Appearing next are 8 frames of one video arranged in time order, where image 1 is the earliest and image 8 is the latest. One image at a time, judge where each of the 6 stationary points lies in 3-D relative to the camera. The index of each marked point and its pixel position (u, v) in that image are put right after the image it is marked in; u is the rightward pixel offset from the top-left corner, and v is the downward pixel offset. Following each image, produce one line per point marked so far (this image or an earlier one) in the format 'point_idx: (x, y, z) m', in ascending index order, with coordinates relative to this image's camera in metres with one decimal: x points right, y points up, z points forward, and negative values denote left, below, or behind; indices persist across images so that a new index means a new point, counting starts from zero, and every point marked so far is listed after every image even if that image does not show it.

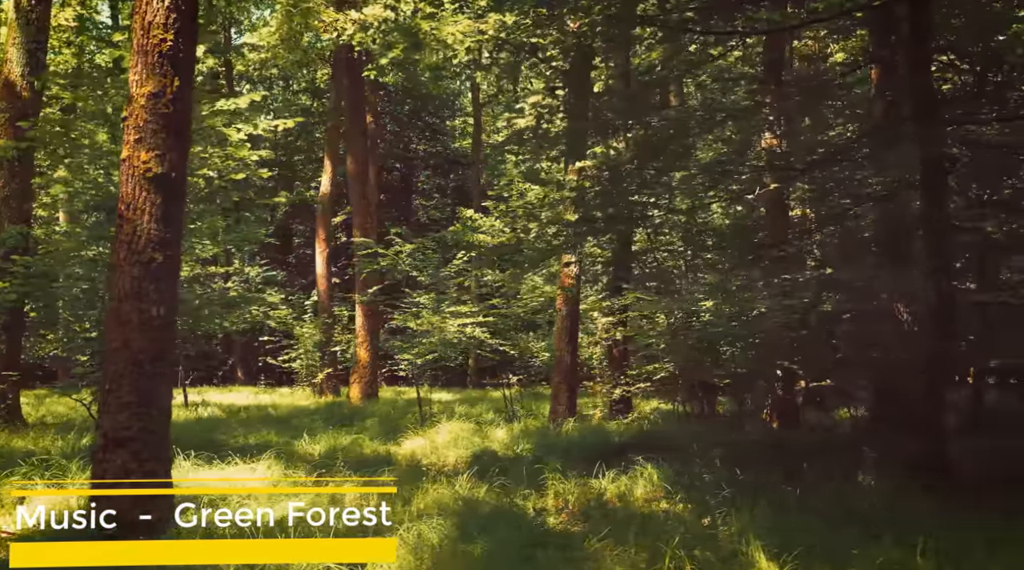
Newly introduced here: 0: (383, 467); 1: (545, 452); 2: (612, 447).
0: (-1.5, -2.0, +14.0) m
1: (+0.6, -2.0, +15.3) m
2: (+1.2, -2.0, +15.1) m
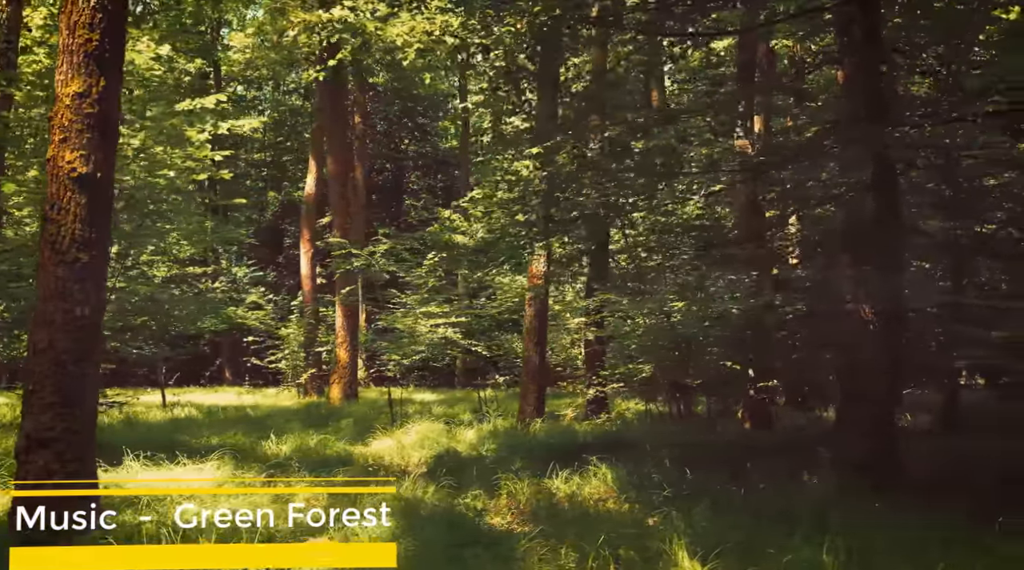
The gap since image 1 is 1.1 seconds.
0: (-1.9, -2.1, +14.0) m
1: (+0.1, -2.0, +15.4) m
2: (+0.7, -2.0, +15.2) m
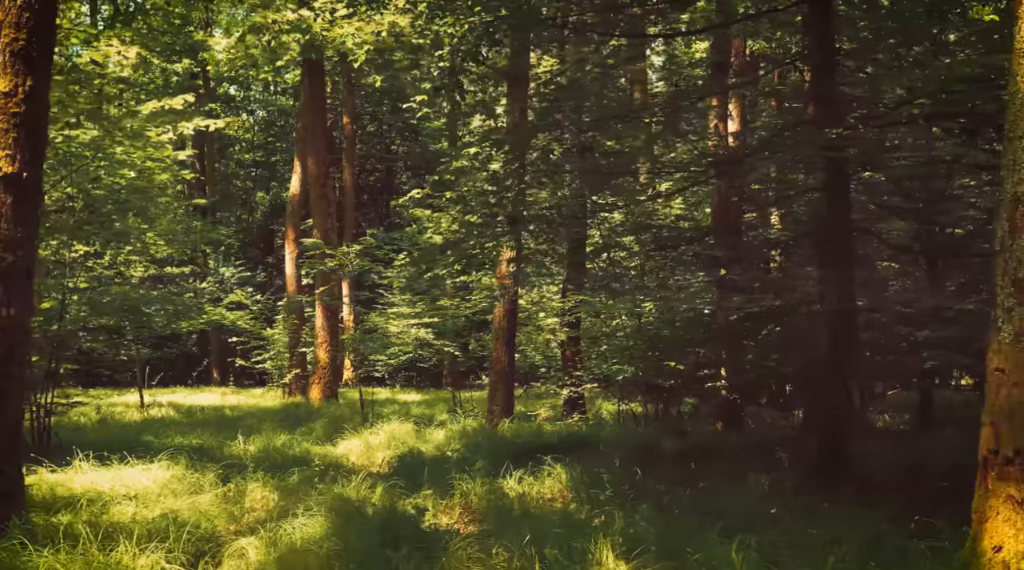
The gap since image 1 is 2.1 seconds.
0: (-2.3, -2.1, +14.0) m
1: (-0.4, -2.0, +15.4) m
2: (+0.2, -2.0, +15.2) m
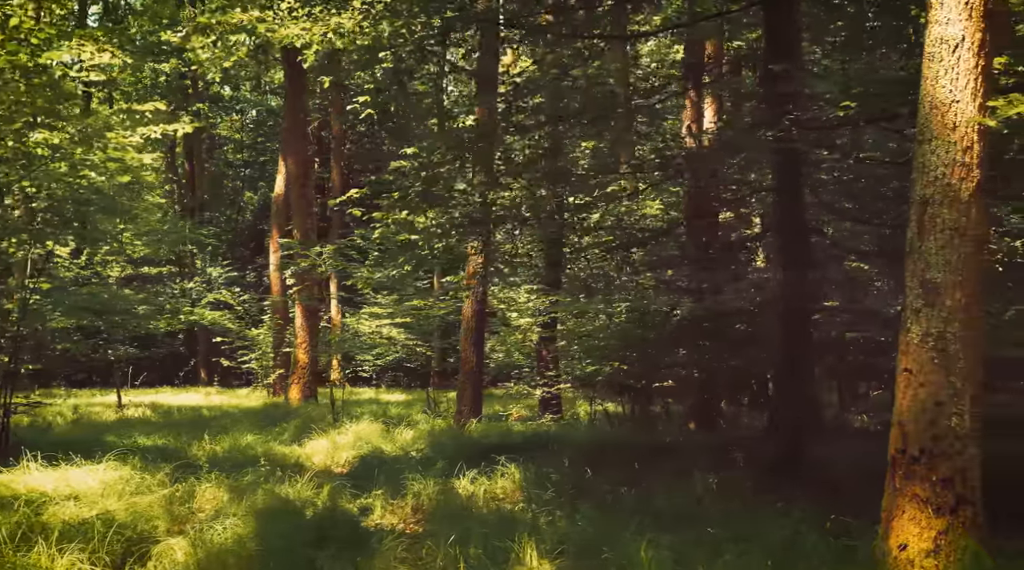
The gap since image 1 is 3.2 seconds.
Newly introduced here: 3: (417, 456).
0: (-2.8, -2.1, +14.0) m
1: (-0.8, -2.0, +15.4) m
2: (-0.2, -2.0, +15.2) m
3: (-1.1, -2.1, +15.0) m
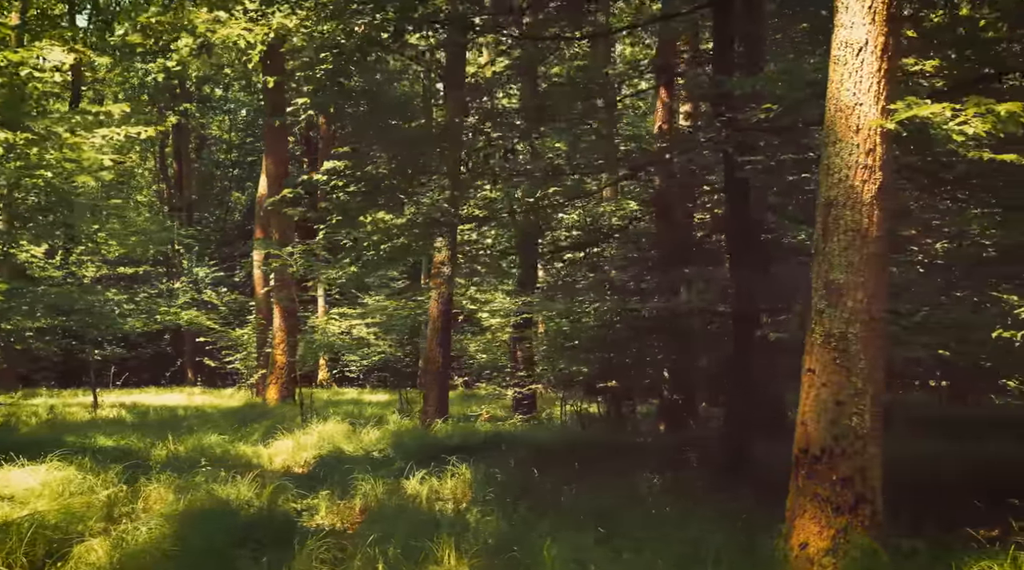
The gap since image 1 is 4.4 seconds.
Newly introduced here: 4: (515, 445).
0: (-3.3, -2.1, +14.0) m
1: (-1.3, -2.0, +15.4) m
2: (-0.7, -2.0, +15.2) m
3: (-1.6, -2.1, +15.0) m
4: (+0.1, -2.0, +15.3) m
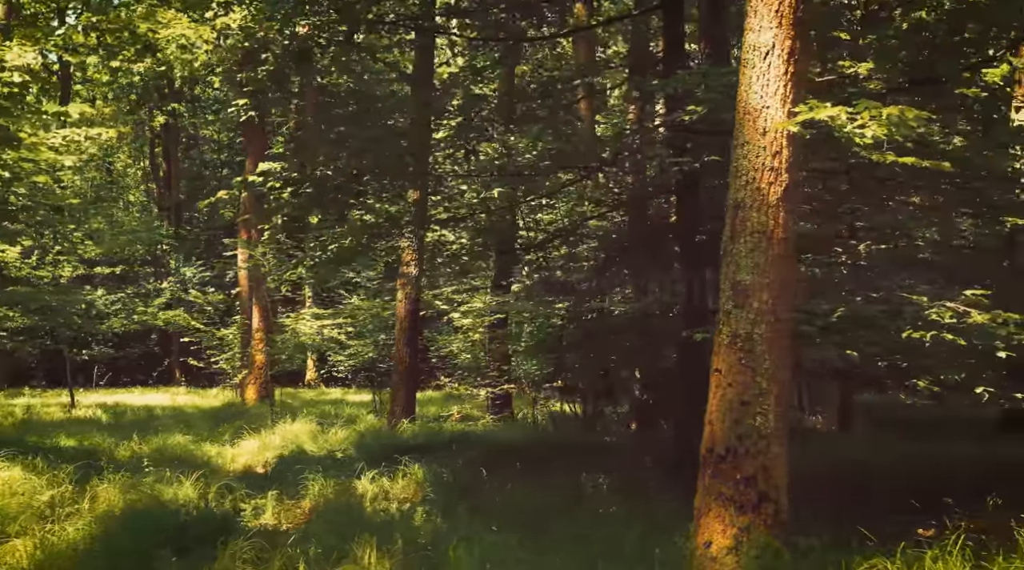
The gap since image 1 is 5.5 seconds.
0: (-3.8, -2.1, +14.0) m
1: (-1.8, -2.0, +15.4) m
2: (-1.2, -2.0, +15.3) m
3: (-2.1, -2.1, +15.0) m
4: (-0.4, -2.0, +15.3) m
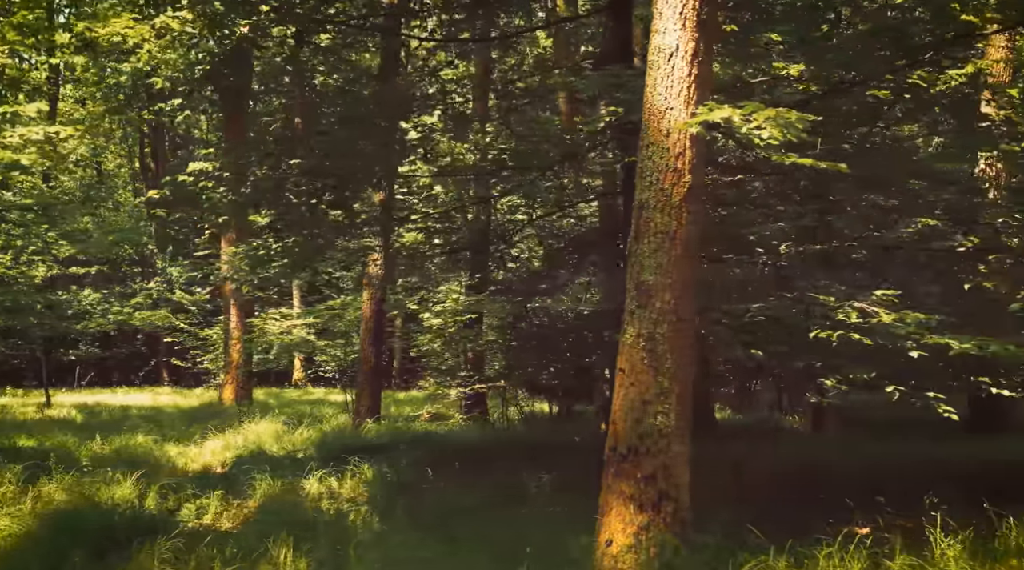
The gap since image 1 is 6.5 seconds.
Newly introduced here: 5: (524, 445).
0: (-4.3, -2.1, +14.0) m
1: (-2.4, -2.0, +15.4) m
2: (-1.8, -2.0, +15.3) m
3: (-2.6, -2.1, +15.0) m
4: (-0.9, -2.0, +15.4) m
5: (+0.3, -1.9, +15.2) m
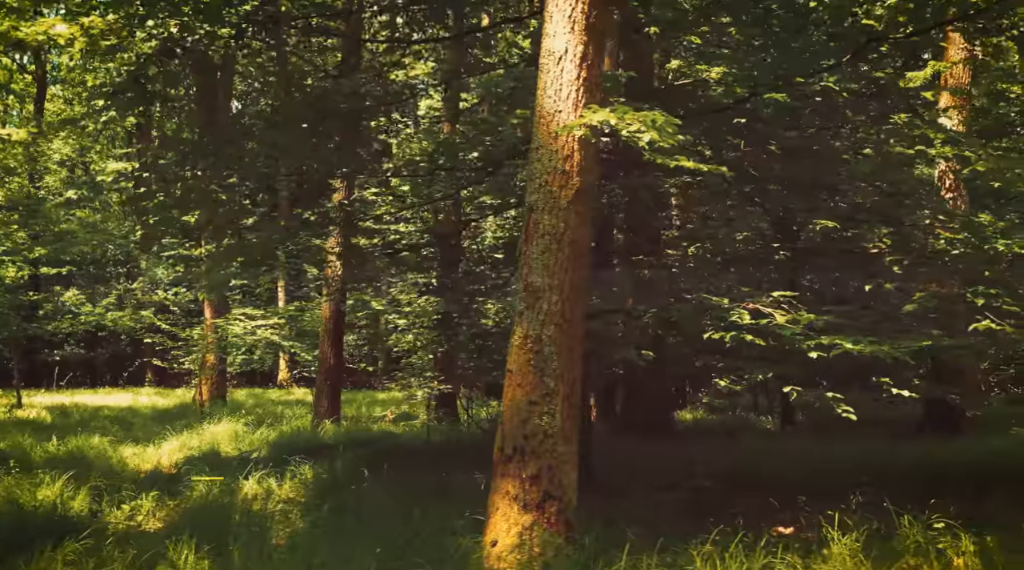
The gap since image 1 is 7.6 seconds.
0: (-4.9, -2.1, +13.9) m
1: (-3.0, -2.0, +15.4) m
2: (-2.4, -2.0, +15.3) m
3: (-3.2, -2.1, +15.0) m
4: (-1.5, -2.0, +15.4) m
5: (-0.3, -2.0, +15.2) m
